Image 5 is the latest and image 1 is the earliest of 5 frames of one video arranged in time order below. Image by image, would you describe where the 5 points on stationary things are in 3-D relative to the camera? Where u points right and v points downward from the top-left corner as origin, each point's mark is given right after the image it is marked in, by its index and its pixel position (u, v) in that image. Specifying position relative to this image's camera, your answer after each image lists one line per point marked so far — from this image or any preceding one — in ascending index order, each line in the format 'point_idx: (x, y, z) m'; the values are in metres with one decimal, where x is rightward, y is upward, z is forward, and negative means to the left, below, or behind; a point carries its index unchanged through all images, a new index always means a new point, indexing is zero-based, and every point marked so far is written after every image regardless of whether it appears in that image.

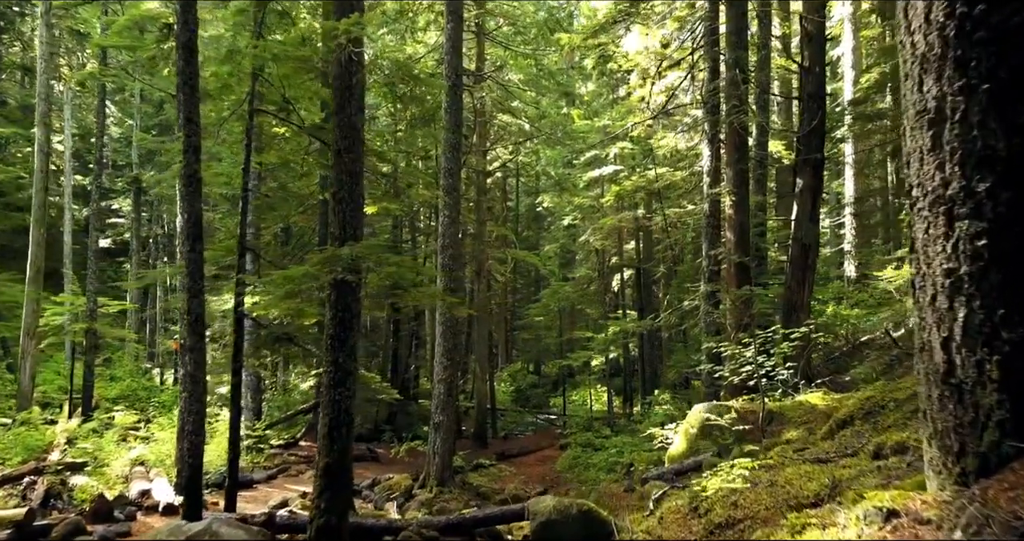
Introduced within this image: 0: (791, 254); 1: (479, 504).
0: (+4.5, +0.3, +11.6) m
1: (-0.6, -4.1, +12.7) m
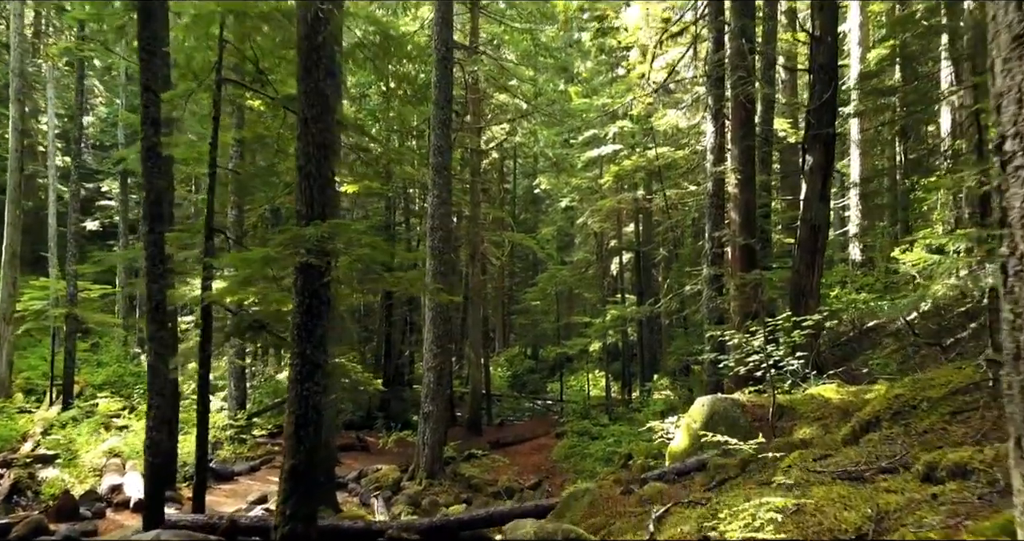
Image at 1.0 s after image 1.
0: (+4.3, +0.5, +10.9) m
1: (-0.7, -3.8, +12.2) m
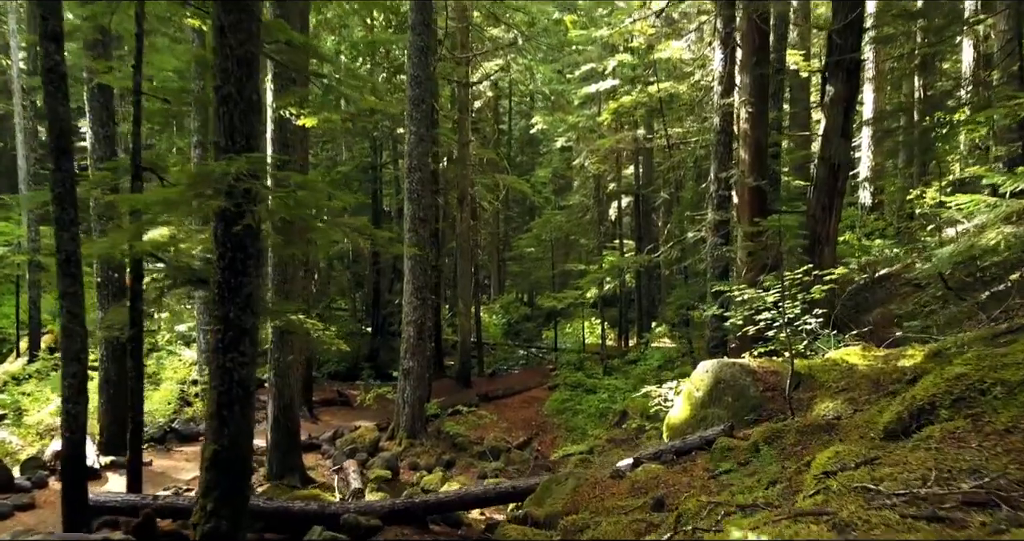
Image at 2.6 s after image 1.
0: (+4.1, +1.3, +9.8) m
1: (-0.9, -3.0, +11.4) m
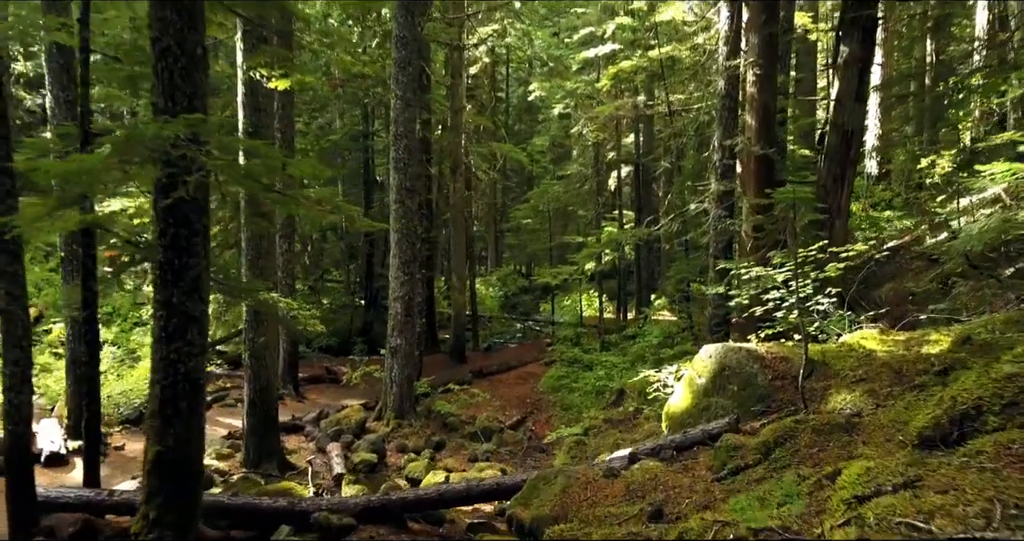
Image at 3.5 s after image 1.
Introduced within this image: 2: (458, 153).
0: (+4.0, +1.6, +9.2) m
1: (-1.1, -2.6, +10.9) m
2: (-1.3, +2.9, +17.7) m
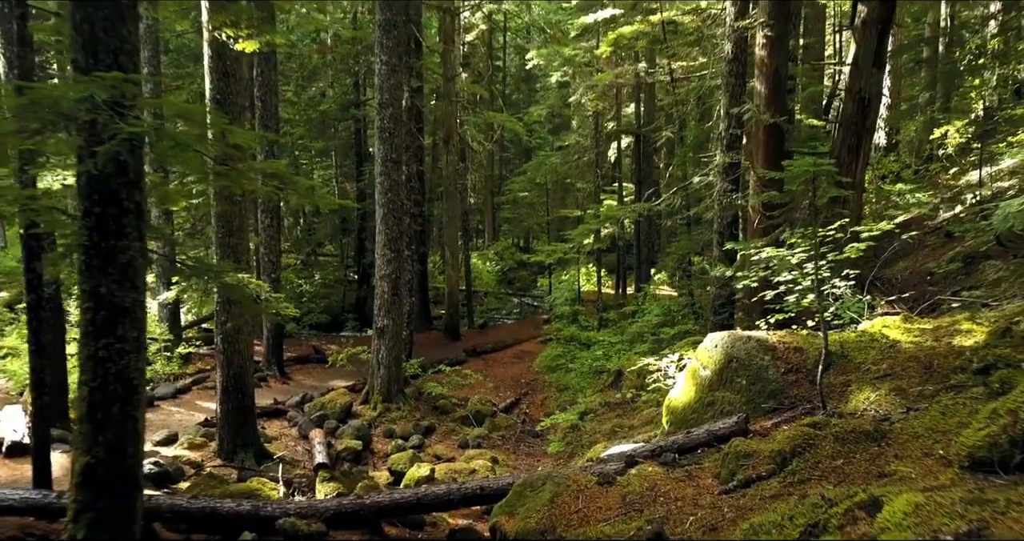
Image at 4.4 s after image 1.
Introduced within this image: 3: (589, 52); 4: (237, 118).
0: (+3.9, +1.9, +8.5) m
1: (-1.2, -2.3, +10.4) m
2: (-1.4, +3.5, +17.0) m
3: (+2.1, +5.8, +19.4) m
4: (-3.0, +1.7, +7.9) m
